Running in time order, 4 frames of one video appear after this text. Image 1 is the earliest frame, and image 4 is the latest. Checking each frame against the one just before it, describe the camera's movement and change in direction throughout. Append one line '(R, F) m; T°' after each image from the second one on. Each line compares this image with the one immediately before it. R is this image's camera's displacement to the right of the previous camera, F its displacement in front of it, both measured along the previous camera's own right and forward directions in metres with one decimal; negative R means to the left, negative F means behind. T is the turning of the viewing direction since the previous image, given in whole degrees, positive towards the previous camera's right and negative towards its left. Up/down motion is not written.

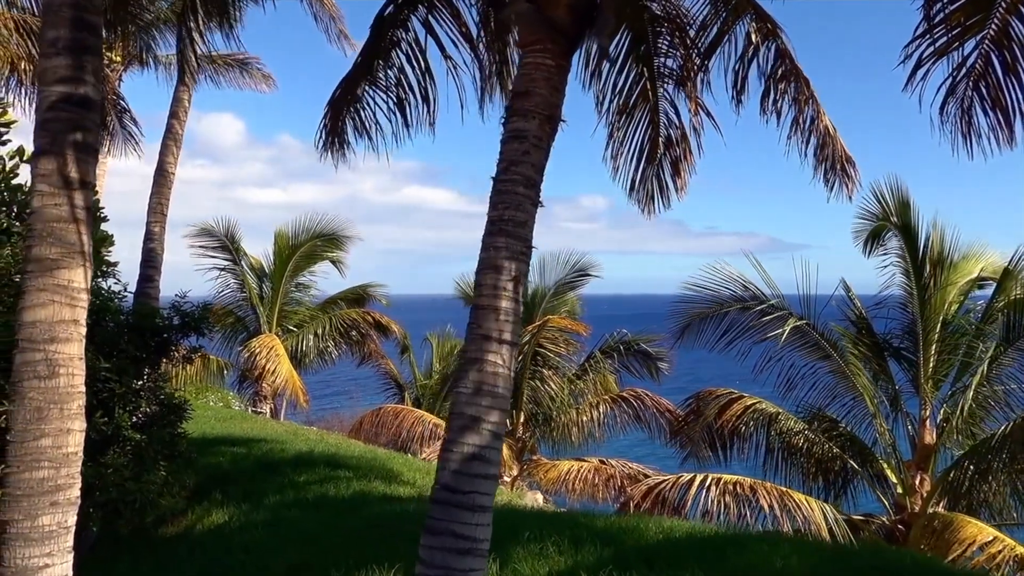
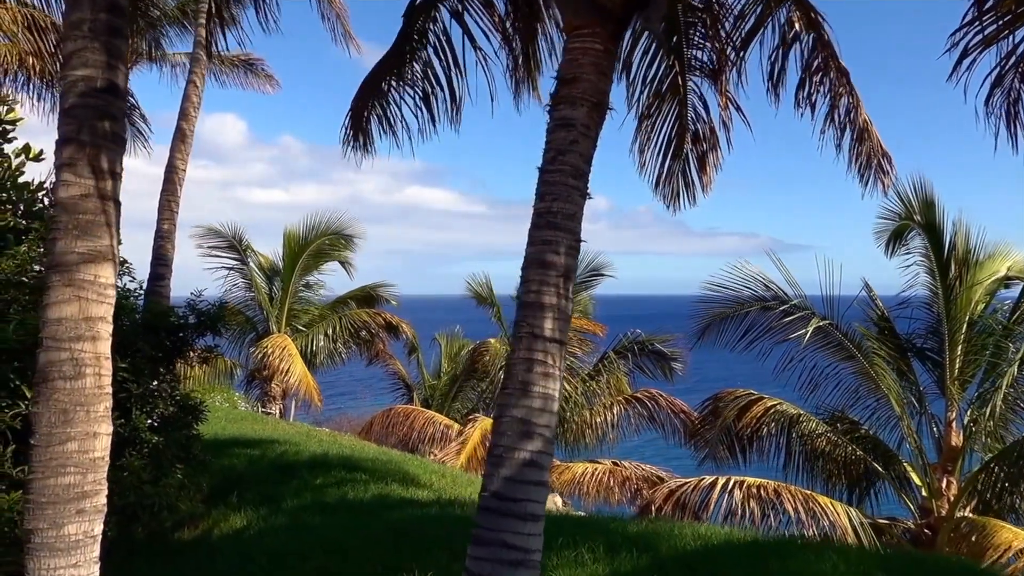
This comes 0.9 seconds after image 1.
(-0.2, +0.2) m; 0°
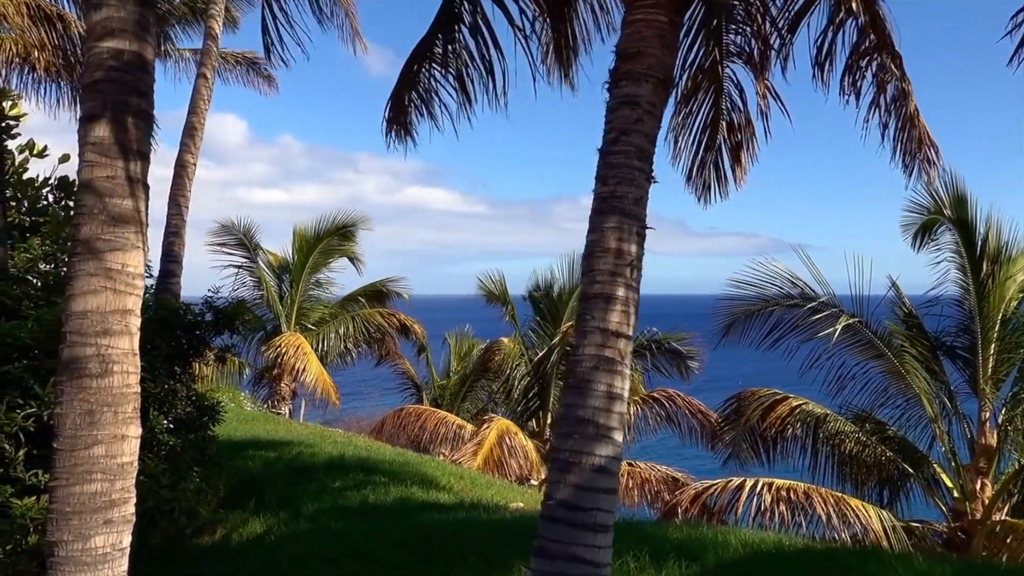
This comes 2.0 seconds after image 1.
(-0.2, +0.3) m; 0°
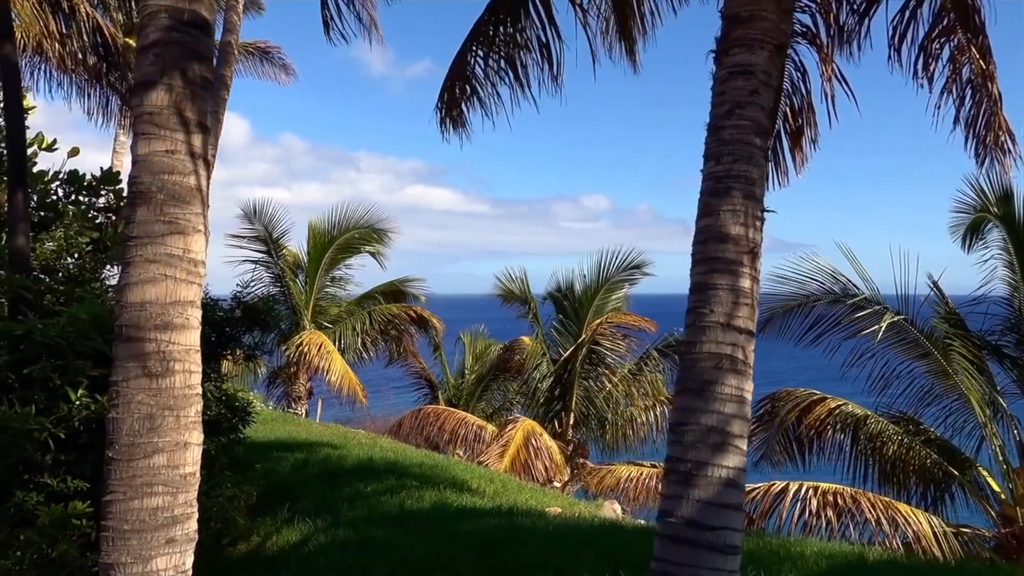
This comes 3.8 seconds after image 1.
(-0.3, +0.3) m; 0°
